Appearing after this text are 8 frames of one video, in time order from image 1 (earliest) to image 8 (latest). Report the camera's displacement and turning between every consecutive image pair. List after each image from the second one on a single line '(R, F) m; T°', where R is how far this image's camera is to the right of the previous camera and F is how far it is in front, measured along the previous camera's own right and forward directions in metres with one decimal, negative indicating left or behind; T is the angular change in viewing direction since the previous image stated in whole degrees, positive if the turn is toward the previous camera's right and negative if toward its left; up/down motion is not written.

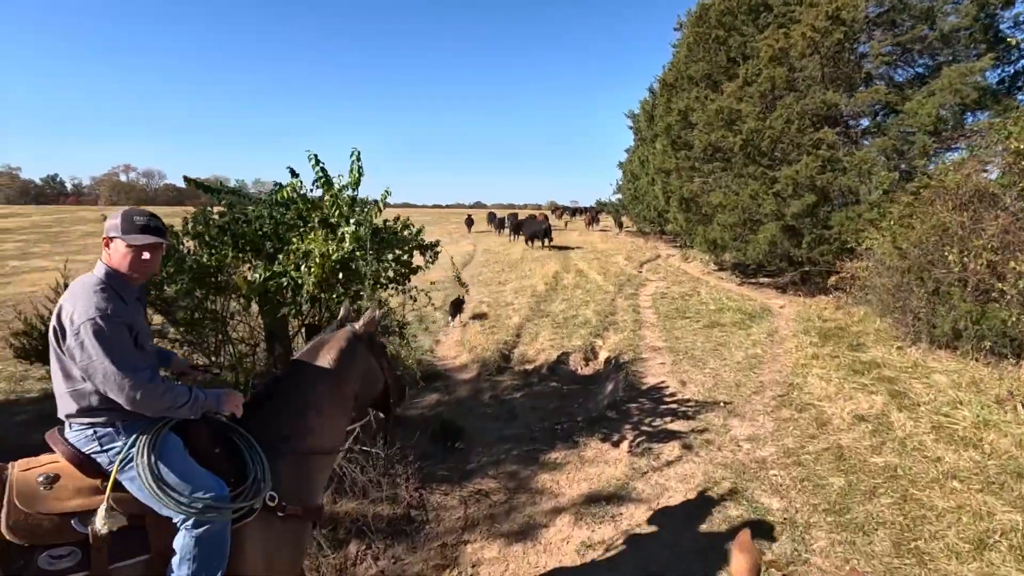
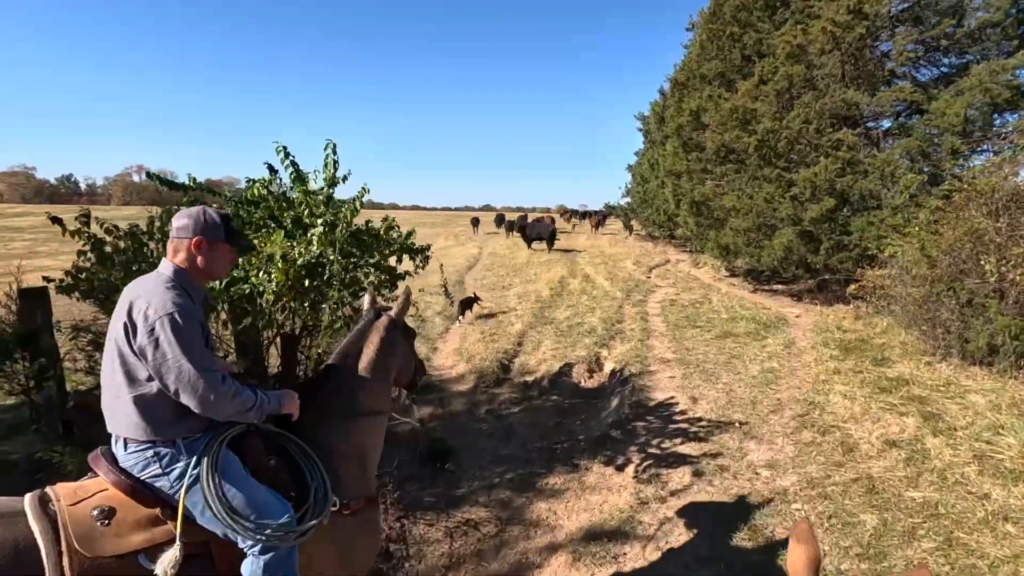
(+0.1, +0.5) m; -1°
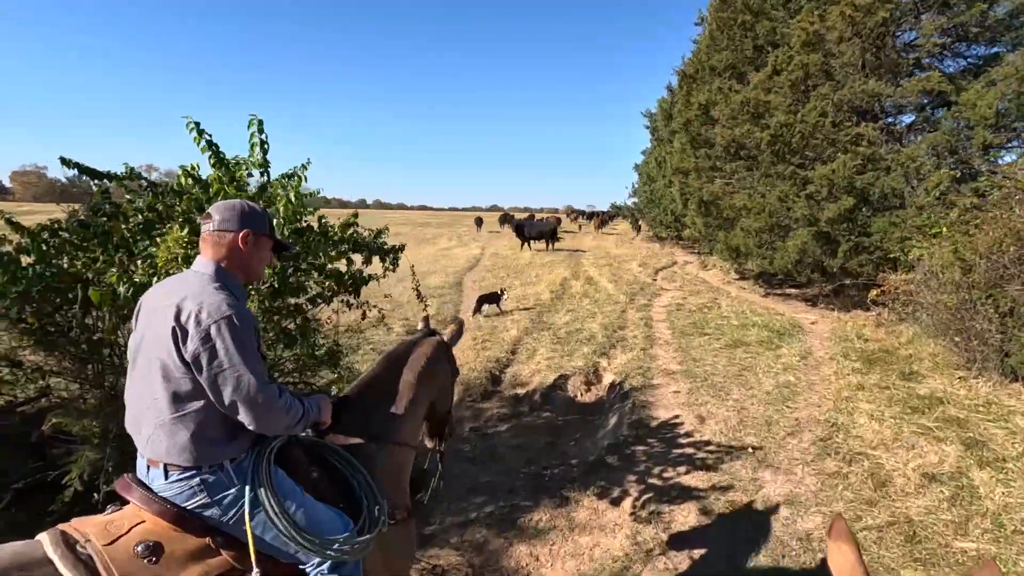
(+0.2, +0.7) m; -1°
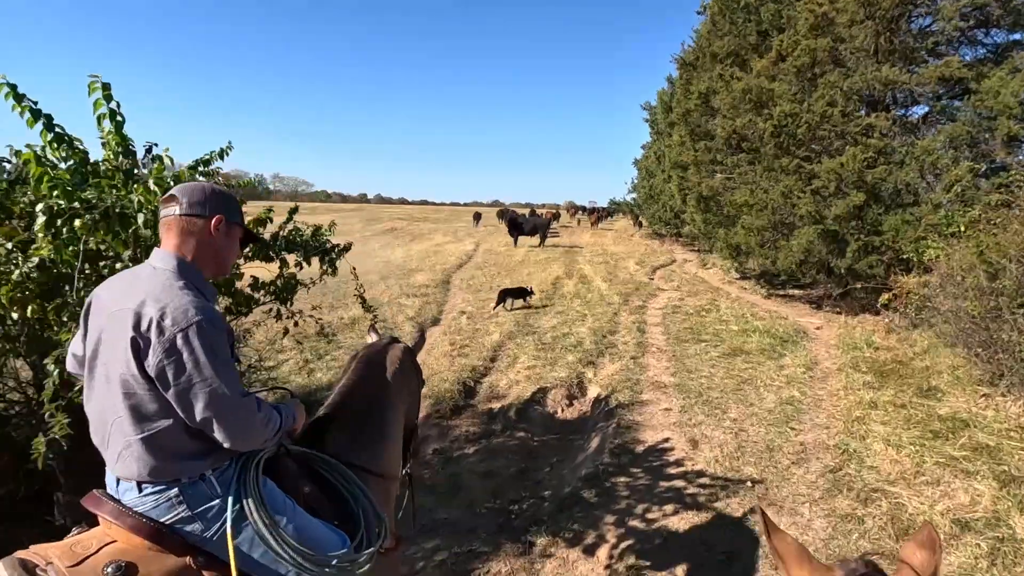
(+0.3, +0.7) m; 0°
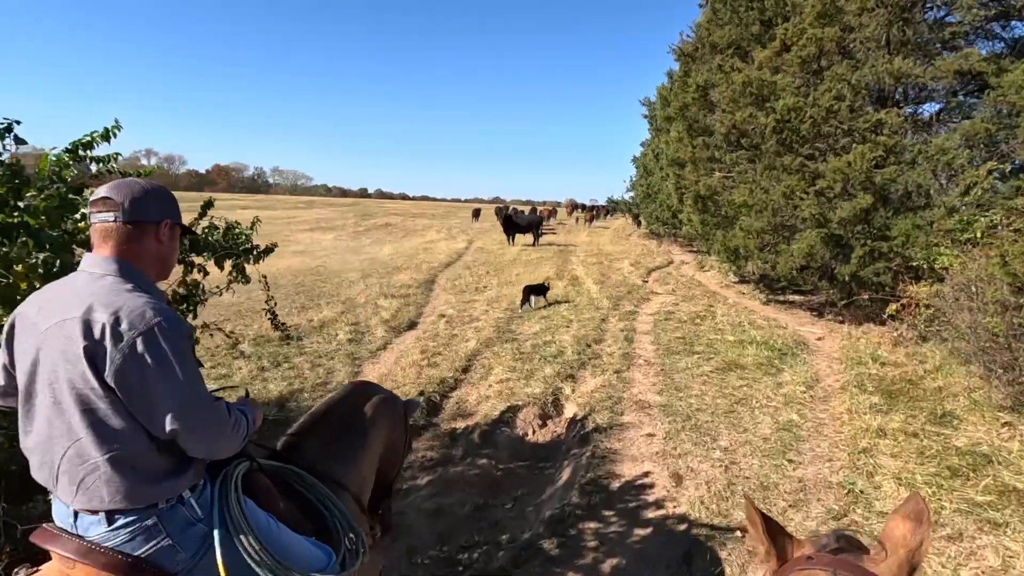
(+0.3, +0.7) m; 0°
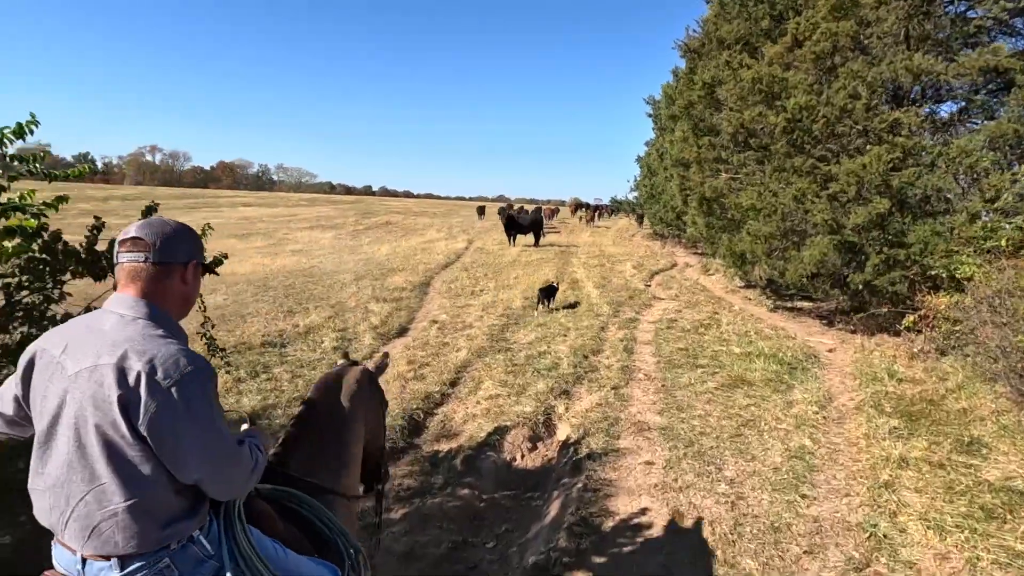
(+0.2, +0.5) m; 0°
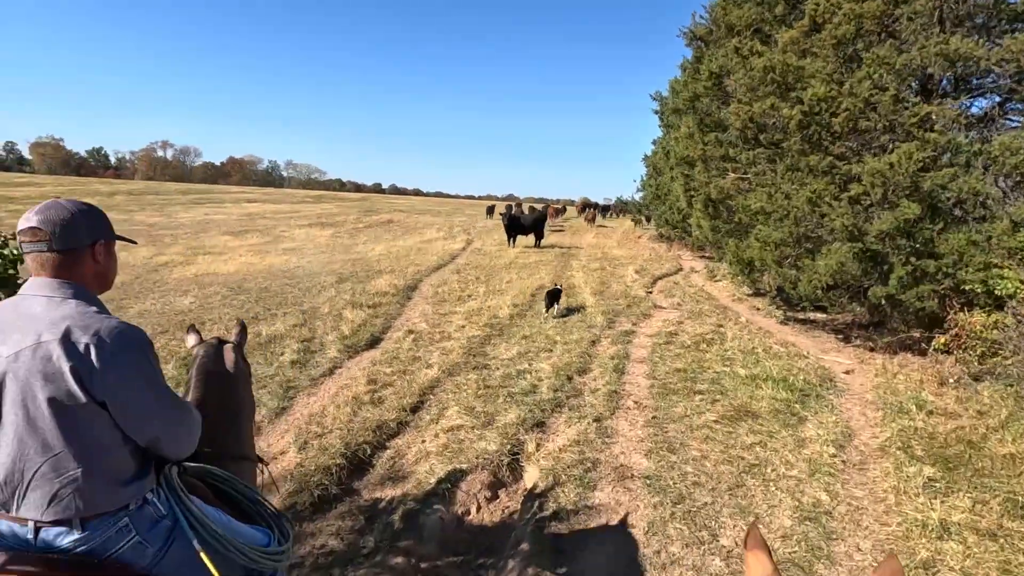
(+0.4, +0.9) m; -1°
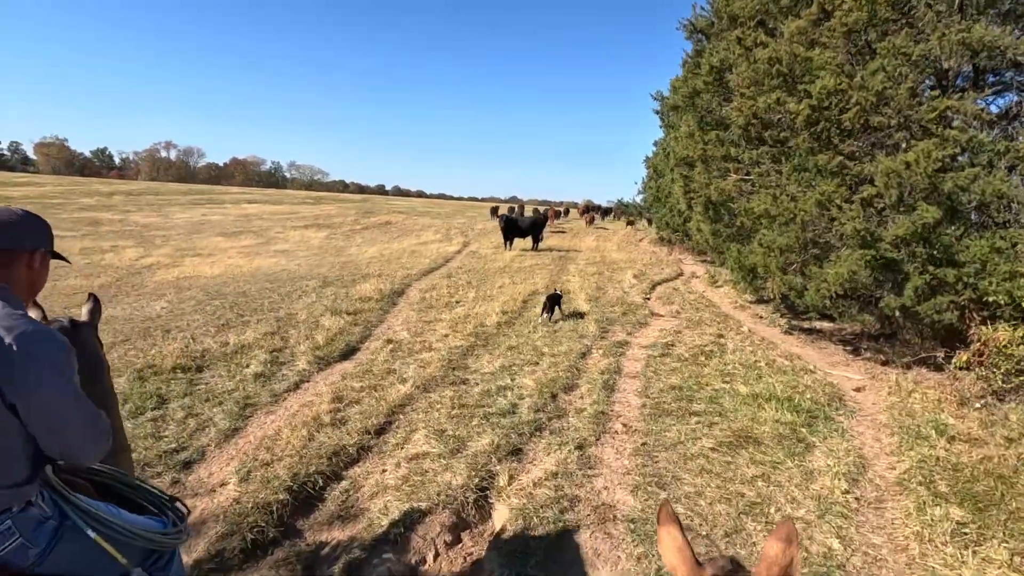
(+0.3, +0.6) m; 0°
